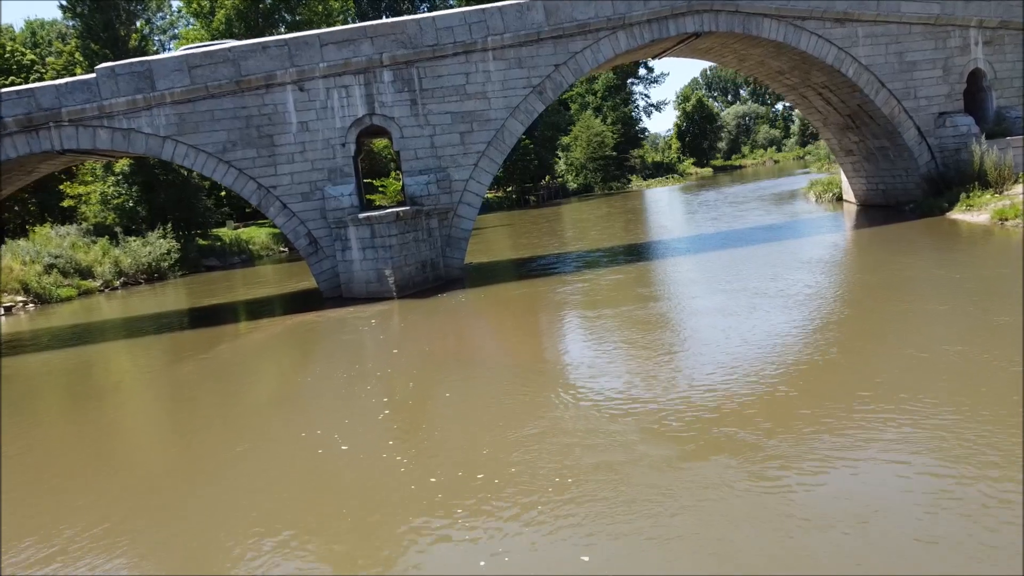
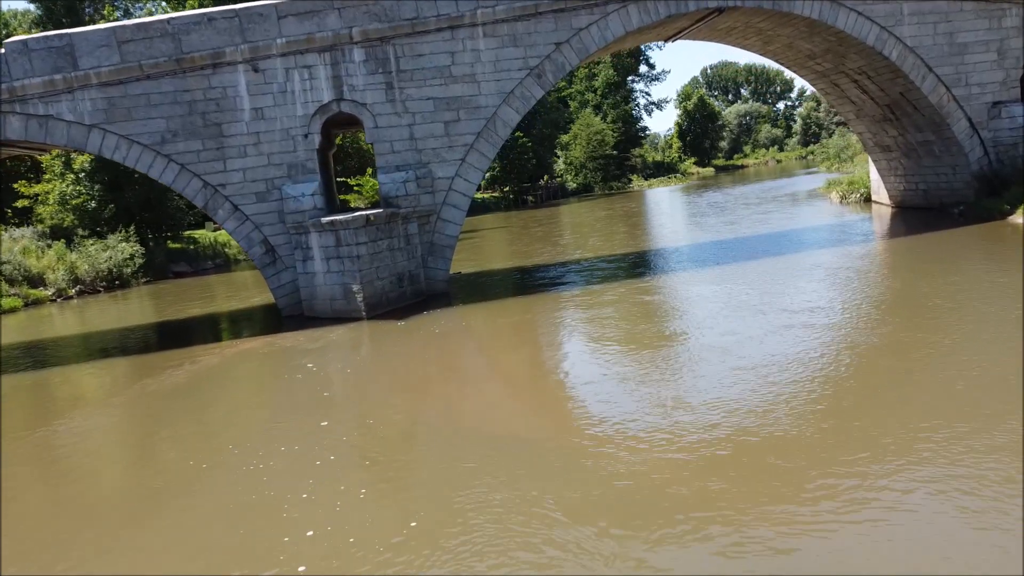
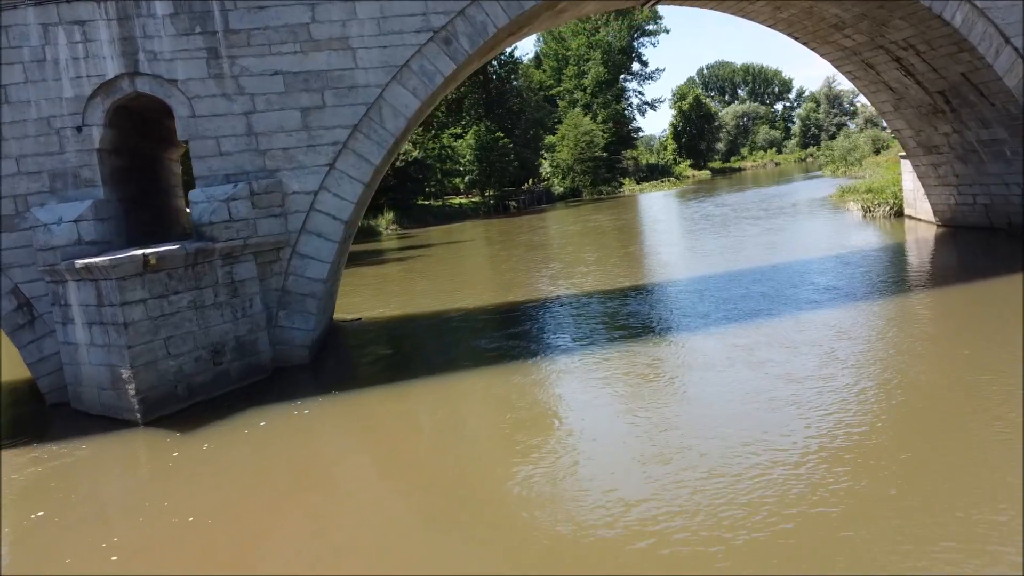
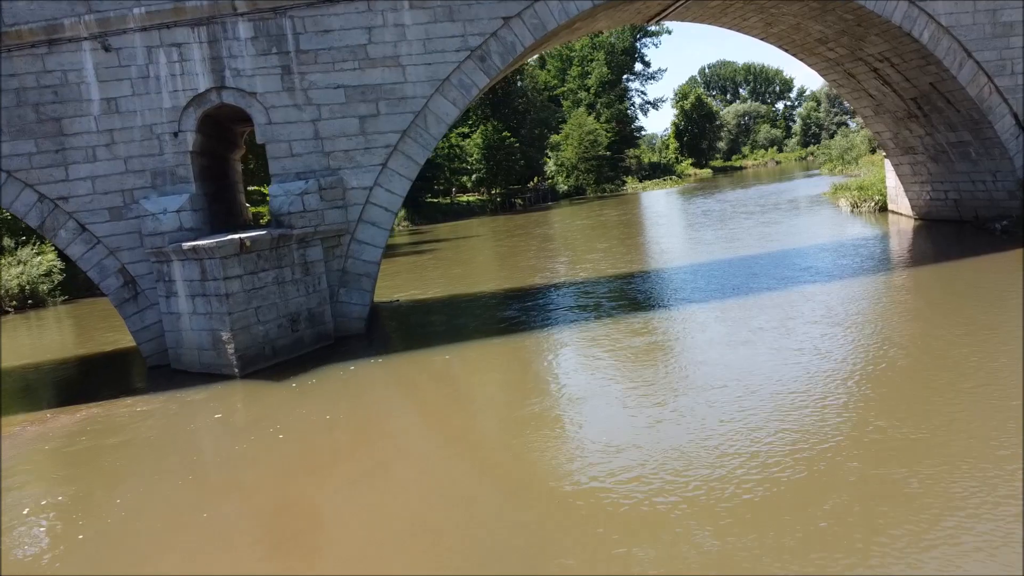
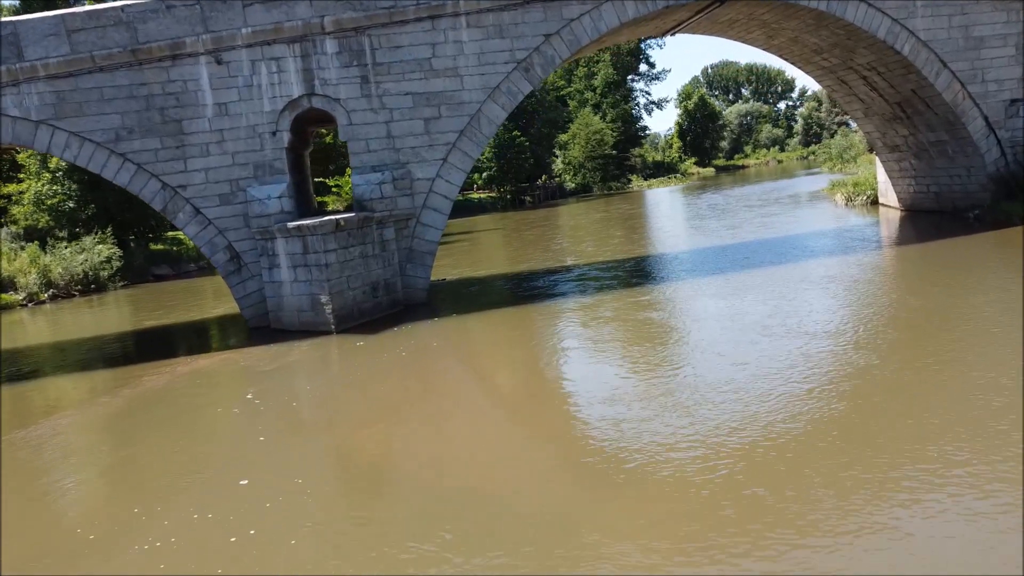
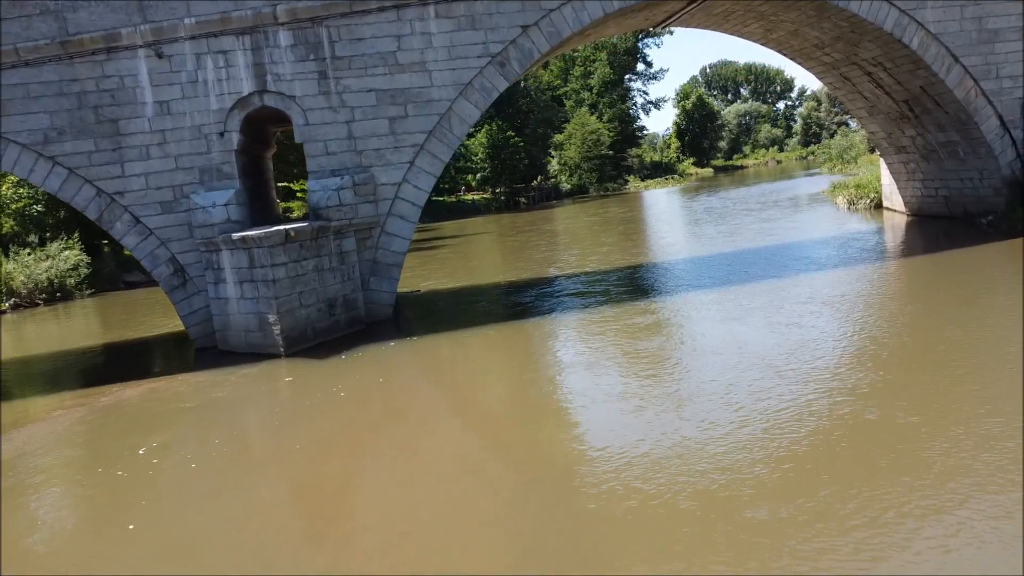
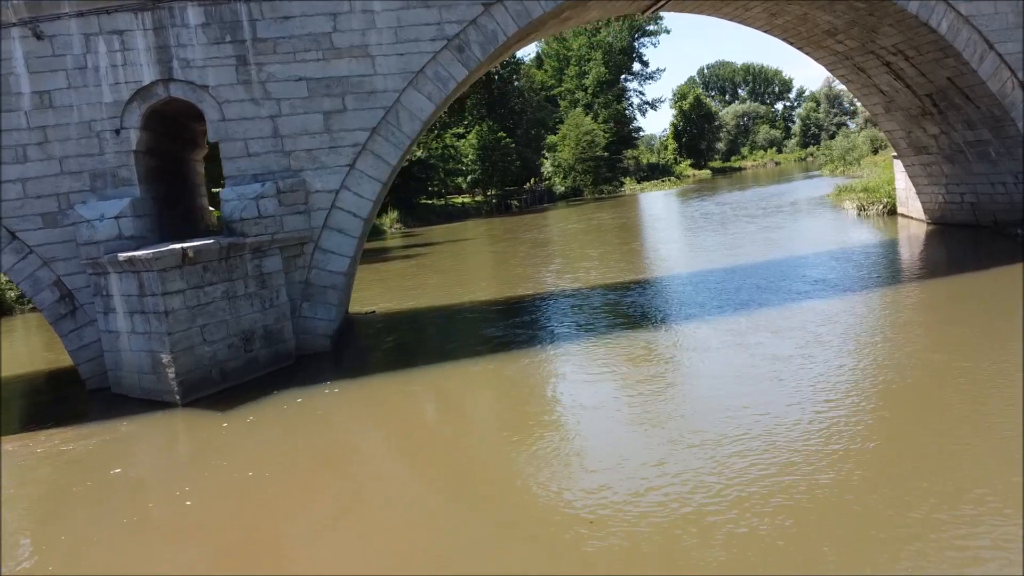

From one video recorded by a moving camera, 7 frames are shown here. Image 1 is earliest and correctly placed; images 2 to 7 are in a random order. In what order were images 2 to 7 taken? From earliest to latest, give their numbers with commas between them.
2, 5, 6, 4, 7, 3
